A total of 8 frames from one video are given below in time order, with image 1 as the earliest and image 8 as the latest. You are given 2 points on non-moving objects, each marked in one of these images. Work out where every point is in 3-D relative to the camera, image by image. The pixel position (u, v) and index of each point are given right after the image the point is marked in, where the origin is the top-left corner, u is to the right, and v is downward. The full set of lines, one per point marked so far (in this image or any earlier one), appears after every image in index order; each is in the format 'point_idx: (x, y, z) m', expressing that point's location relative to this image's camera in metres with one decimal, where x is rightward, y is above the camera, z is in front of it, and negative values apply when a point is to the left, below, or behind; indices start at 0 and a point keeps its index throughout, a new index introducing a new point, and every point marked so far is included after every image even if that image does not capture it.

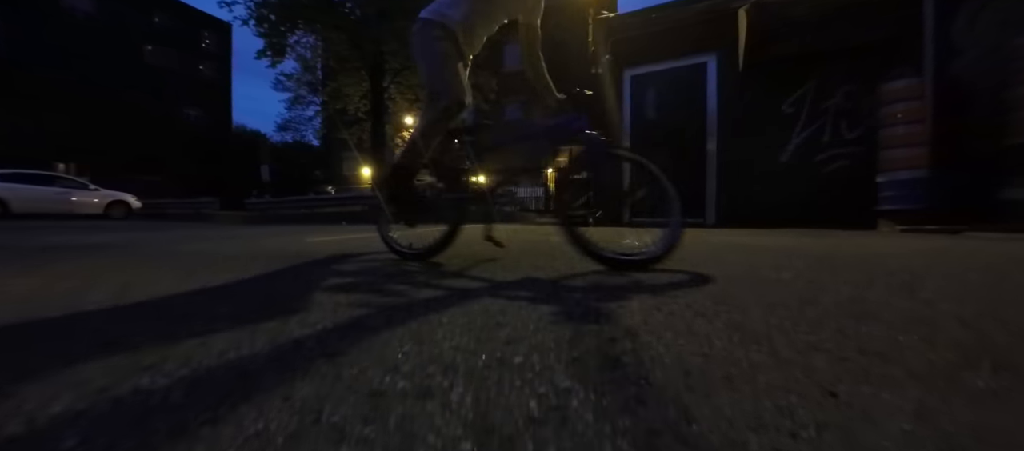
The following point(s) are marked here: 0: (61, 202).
0: (-16.0, +0.8, +12.8) m
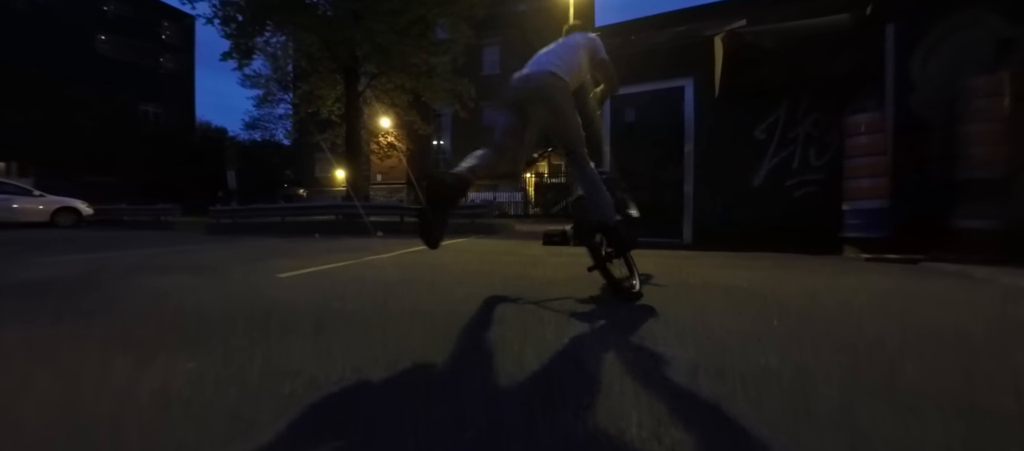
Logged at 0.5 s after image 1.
0: (-16.7, +0.5, +11.8) m
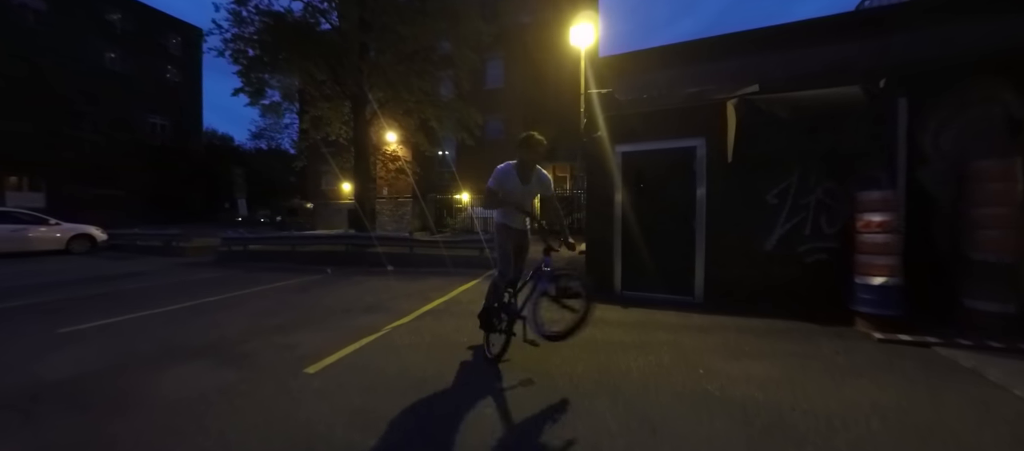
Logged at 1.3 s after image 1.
0: (-16.5, -0.5, +12.0) m
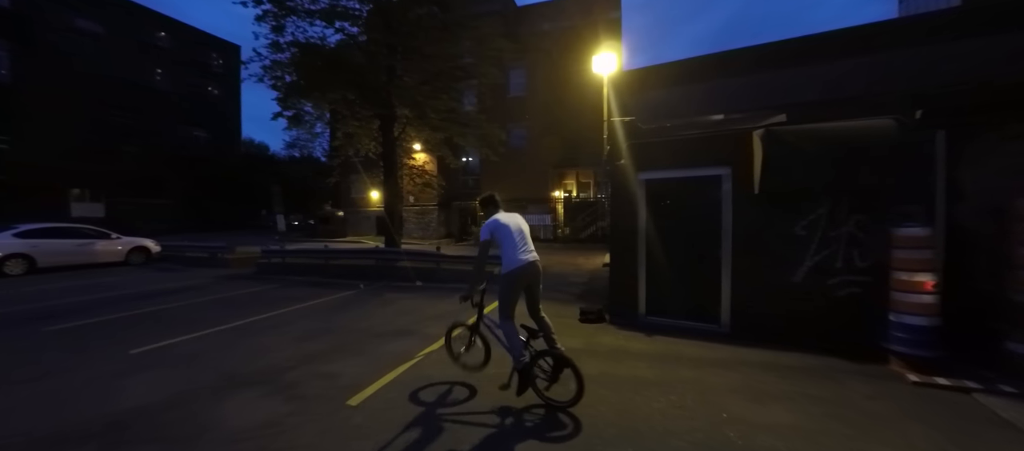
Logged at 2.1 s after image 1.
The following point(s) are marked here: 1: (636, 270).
0: (-15.7, -1.0, +13.2) m
1: (+2.2, -0.8, +6.3) m
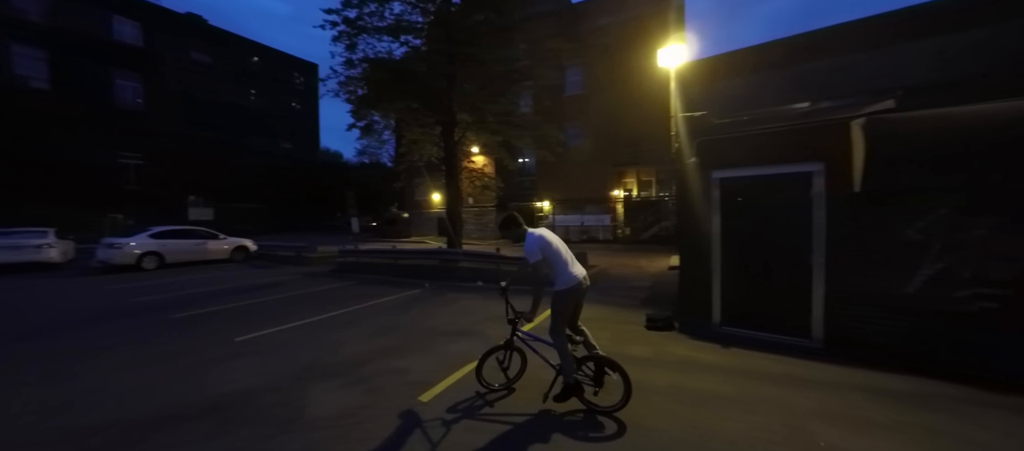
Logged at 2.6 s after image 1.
0: (-13.4, -1.1, +15.4) m
1: (+3.2, -0.8, +5.9) m
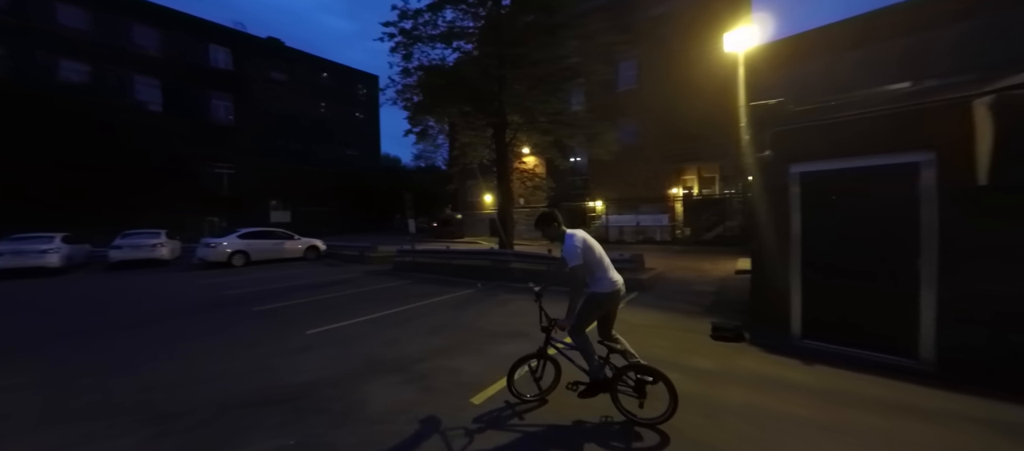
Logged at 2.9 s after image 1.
0: (-11.1, -1.2, +17.0) m
1: (+4.0, -0.8, +5.2) m
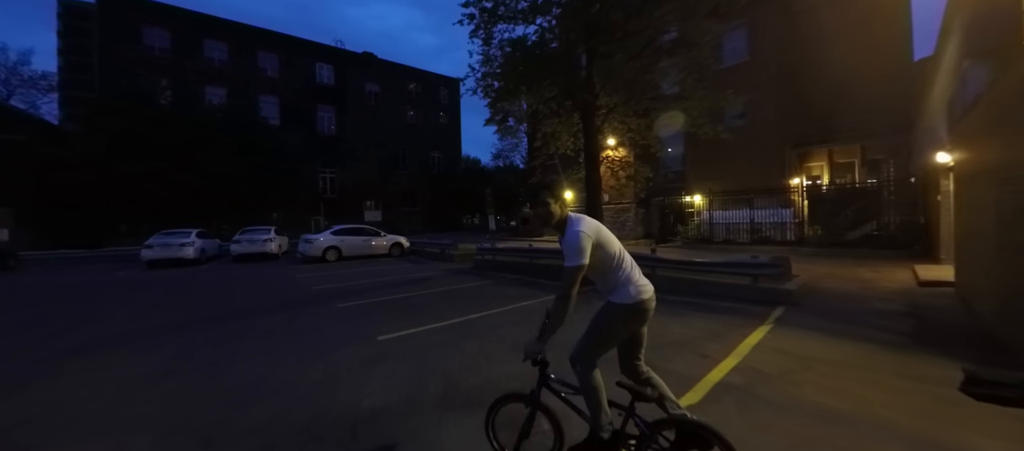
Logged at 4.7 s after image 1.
0: (-7.1, -1.0, +17.6) m
1: (+5.2, -0.7, +2.9) m
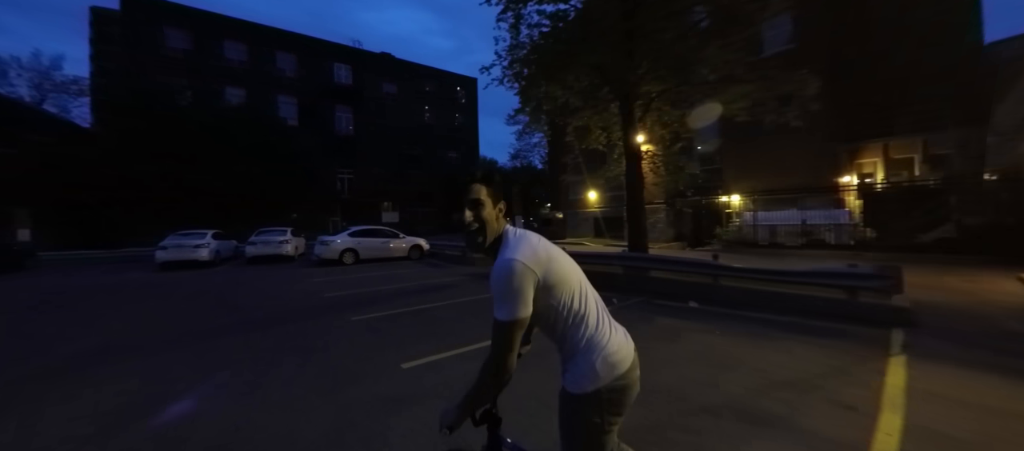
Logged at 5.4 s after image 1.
0: (-5.9, -1.1, +16.8) m
1: (+5.7, -0.7, +1.7) m
